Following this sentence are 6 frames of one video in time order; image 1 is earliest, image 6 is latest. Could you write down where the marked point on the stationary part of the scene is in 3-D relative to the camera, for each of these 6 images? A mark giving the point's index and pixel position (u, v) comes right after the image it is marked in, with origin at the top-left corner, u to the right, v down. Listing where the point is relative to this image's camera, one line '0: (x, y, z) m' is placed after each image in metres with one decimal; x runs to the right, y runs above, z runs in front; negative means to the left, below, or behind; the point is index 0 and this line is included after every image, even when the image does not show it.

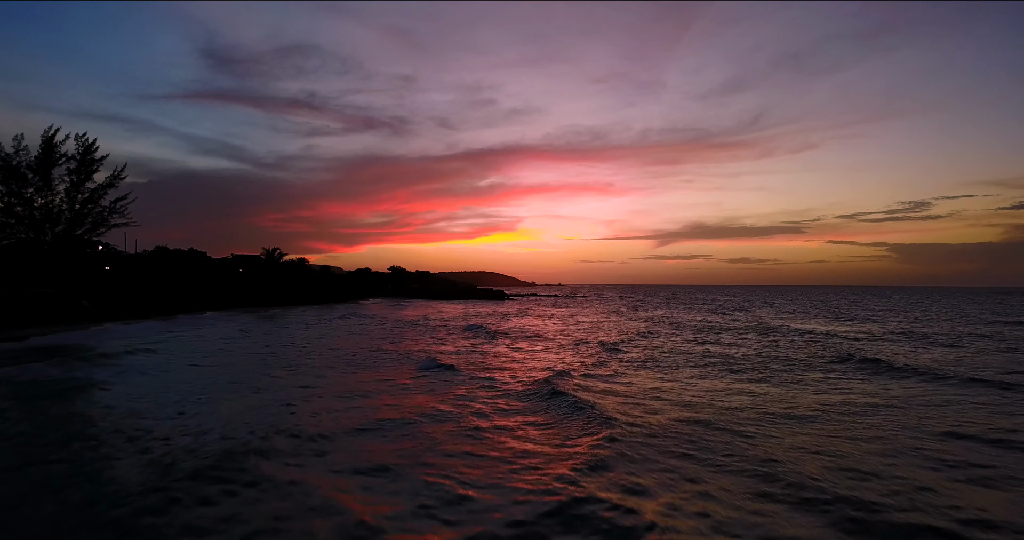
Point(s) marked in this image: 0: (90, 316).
0: (-14.8, -1.6, +18.1) m
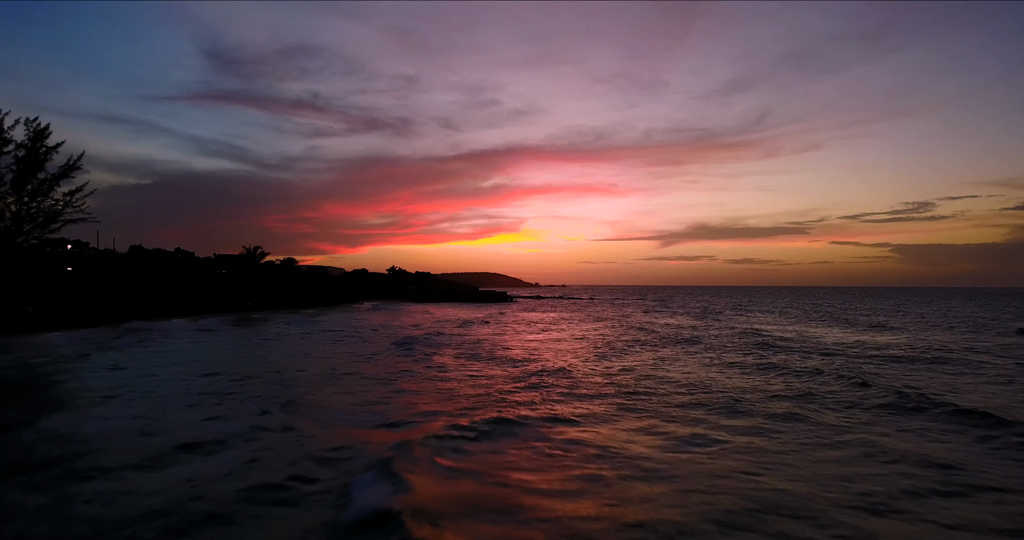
0: (-15.1, -1.7, +16.8) m
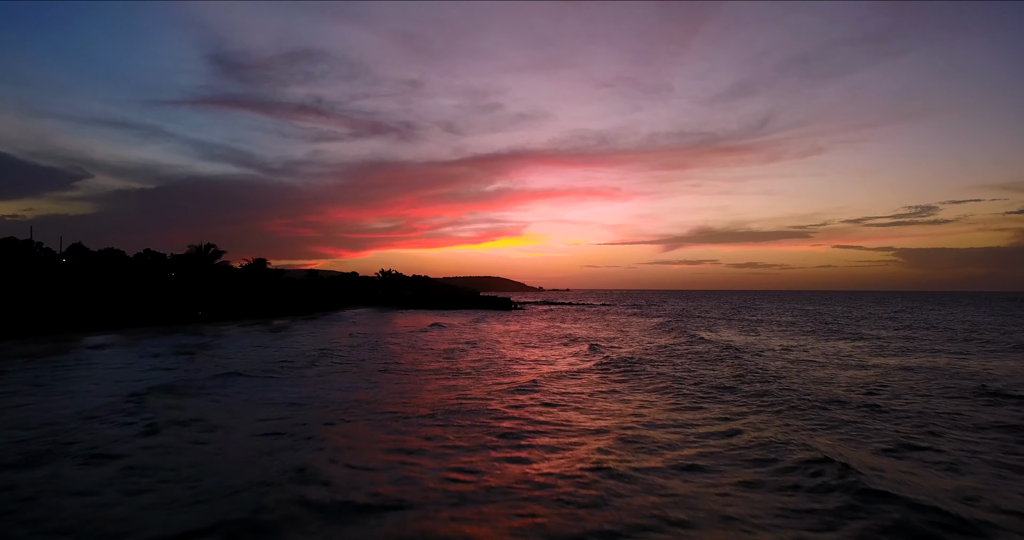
0: (-15.5, -1.7, +13.5) m
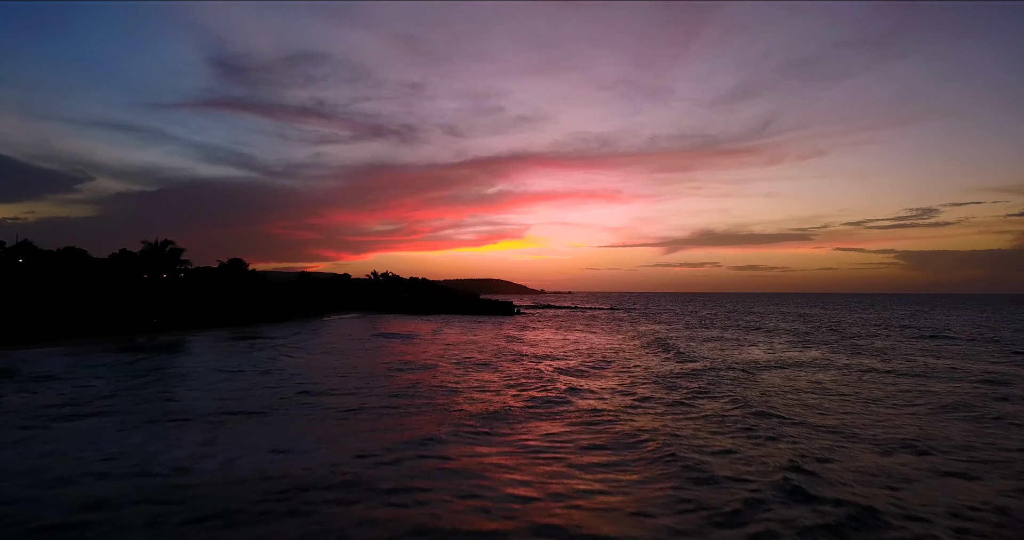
0: (-15.8, -1.7, +11.4) m
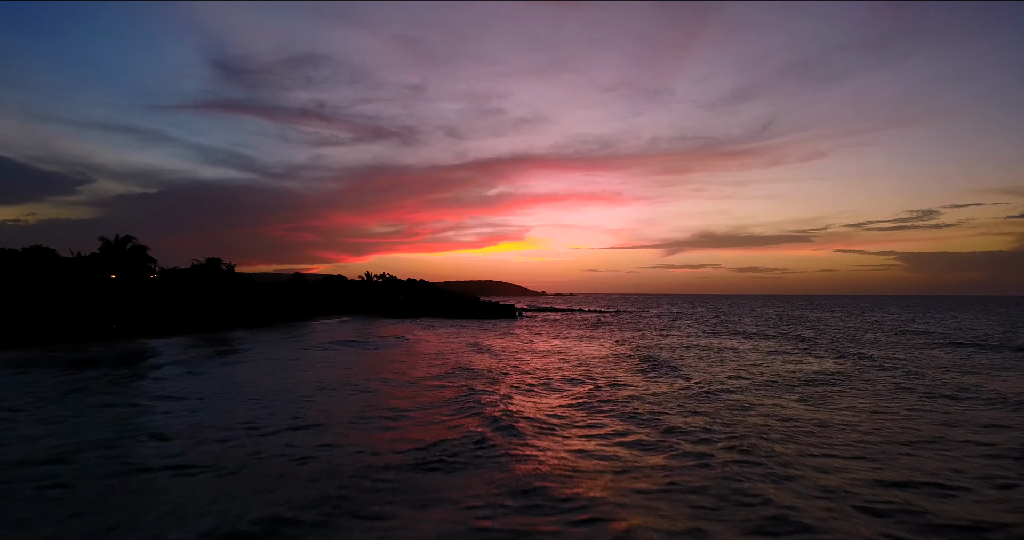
0: (-16.0, -1.8, +10.2) m
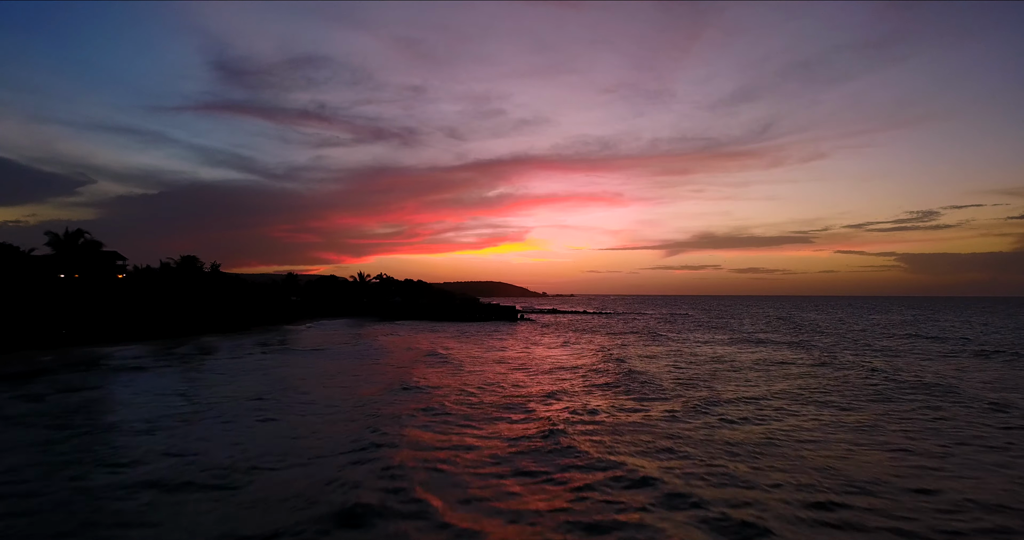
0: (-16.1, -1.8, +10.1) m
